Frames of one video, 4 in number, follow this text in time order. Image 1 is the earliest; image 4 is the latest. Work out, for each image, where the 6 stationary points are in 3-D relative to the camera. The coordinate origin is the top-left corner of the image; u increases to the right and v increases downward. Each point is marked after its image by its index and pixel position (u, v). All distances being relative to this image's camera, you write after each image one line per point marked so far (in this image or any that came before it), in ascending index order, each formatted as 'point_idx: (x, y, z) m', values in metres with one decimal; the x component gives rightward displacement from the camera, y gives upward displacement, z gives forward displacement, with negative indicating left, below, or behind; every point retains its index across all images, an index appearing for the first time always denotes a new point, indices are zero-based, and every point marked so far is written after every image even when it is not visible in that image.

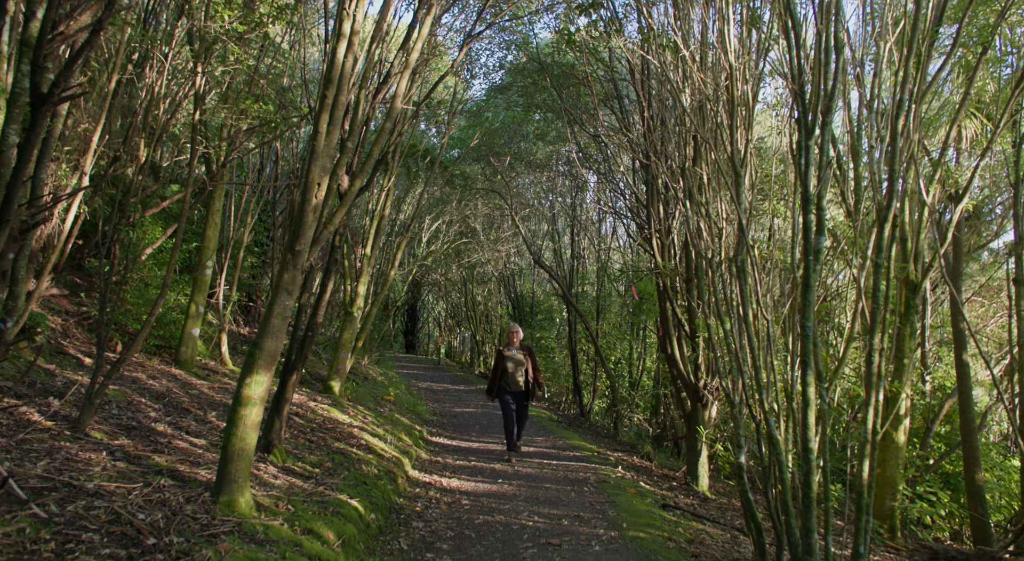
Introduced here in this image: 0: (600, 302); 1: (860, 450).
0: (+1.5, -0.4, +13.7) m
1: (+2.0, -1.0, +4.5) m
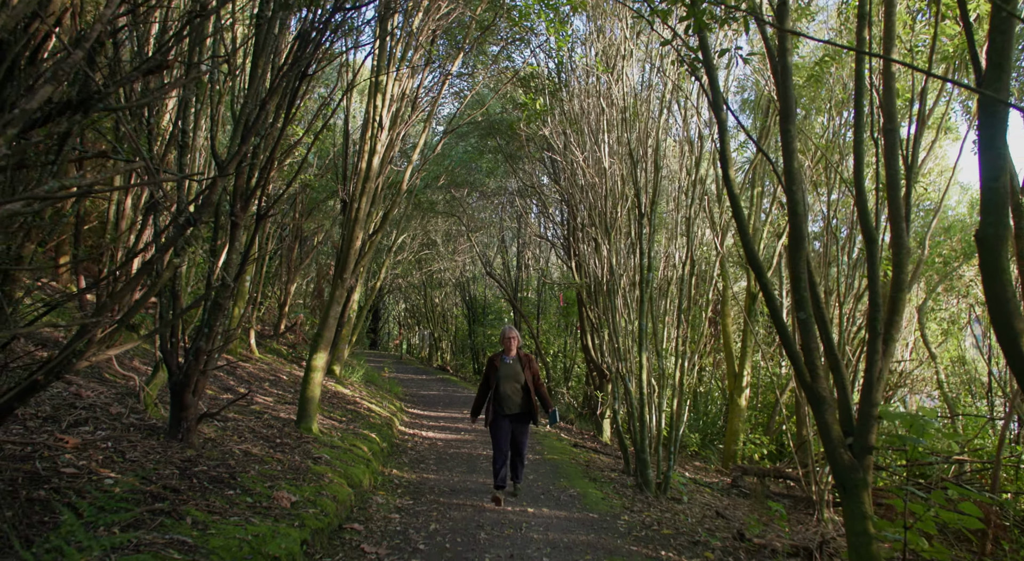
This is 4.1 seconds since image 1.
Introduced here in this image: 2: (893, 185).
0: (+0.6, -0.5, +17.0) m
1: (+1.7, -1.2, +7.8) m
2: (+2.2, +0.5, +4.6) m
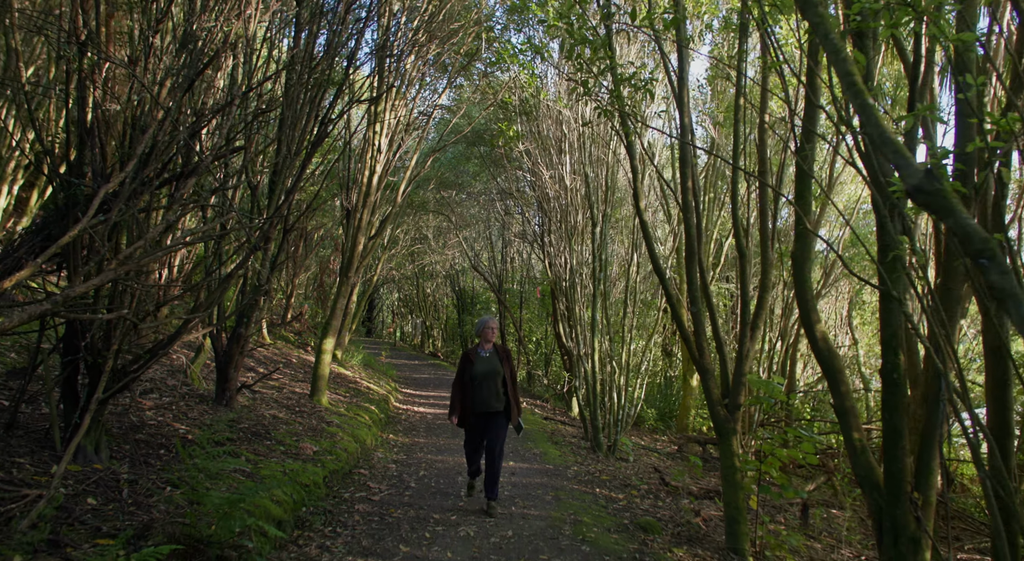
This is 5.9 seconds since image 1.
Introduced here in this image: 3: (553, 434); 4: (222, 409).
0: (+0.2, -0.4, +18.7) m
1: (+1.4, -1.1, +9.5) m
2: (+1.9, +0.5, +6.2) m
3: (+0.5, -2.0, +10.6) m
4: (-2.6, -1.2, +7.4) m
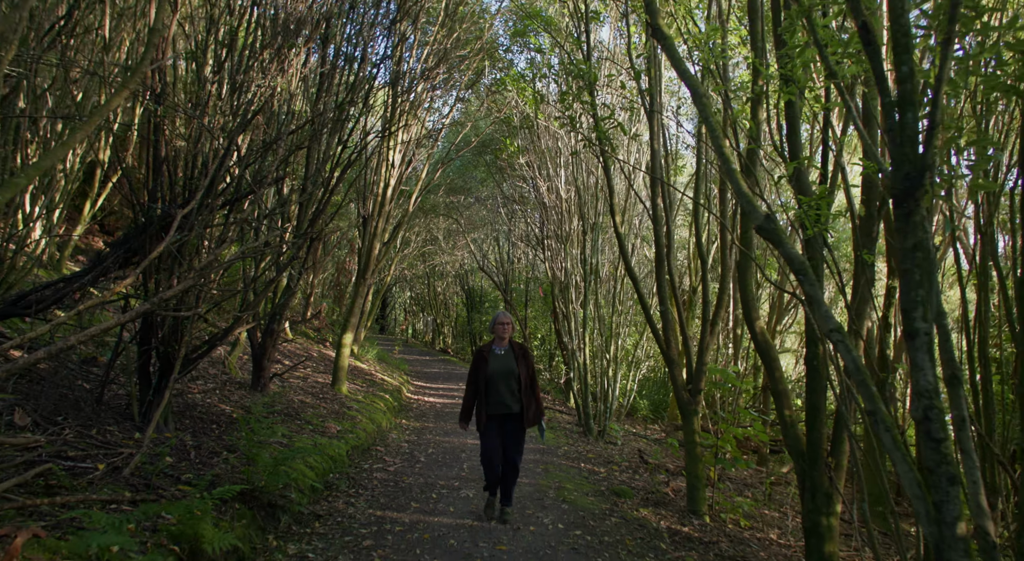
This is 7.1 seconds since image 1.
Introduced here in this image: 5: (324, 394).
0: (+0.4, -0.4, +19.7) m
1: (+1.4, -1.2, +10.6) m
2: (+1.9, +0.5, +7.3) m
3: (+0.5, -2.0, +11.7) m
4: (-2.7, -1.2, +8.5) m
5: (-2.3, -1.4, +9.8) m
